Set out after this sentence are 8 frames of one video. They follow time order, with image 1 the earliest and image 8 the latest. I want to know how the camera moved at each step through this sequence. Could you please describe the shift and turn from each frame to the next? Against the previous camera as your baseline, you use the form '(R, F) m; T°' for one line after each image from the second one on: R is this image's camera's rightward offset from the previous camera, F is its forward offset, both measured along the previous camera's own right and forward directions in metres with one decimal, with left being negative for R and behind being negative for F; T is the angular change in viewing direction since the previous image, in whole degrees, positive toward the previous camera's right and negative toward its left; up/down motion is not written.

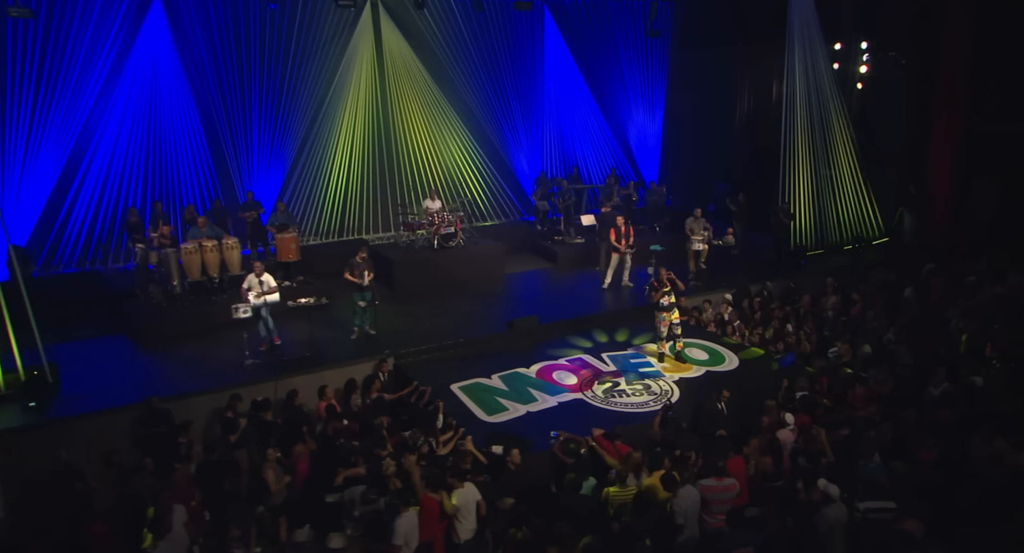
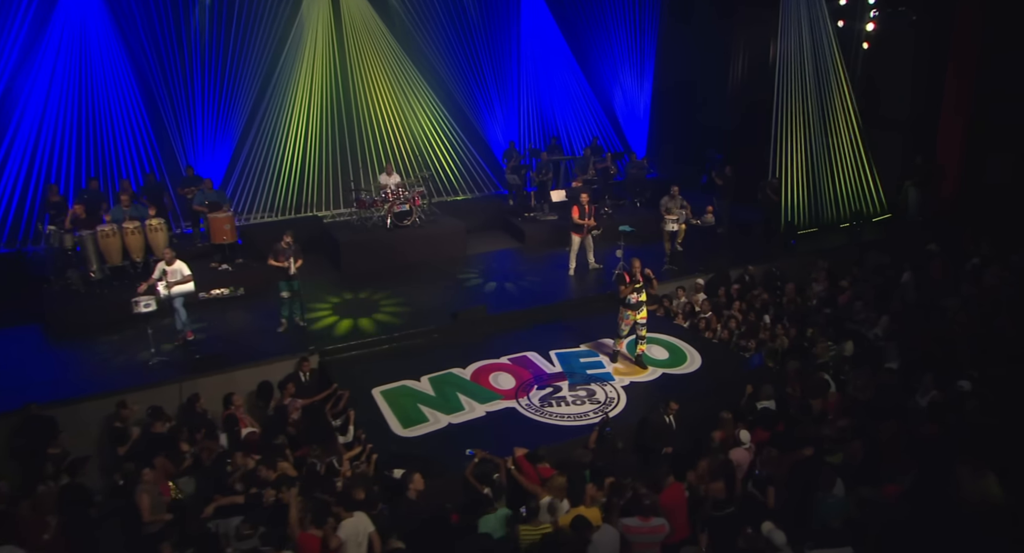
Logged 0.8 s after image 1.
(+0.9, +1.0) m; -1°
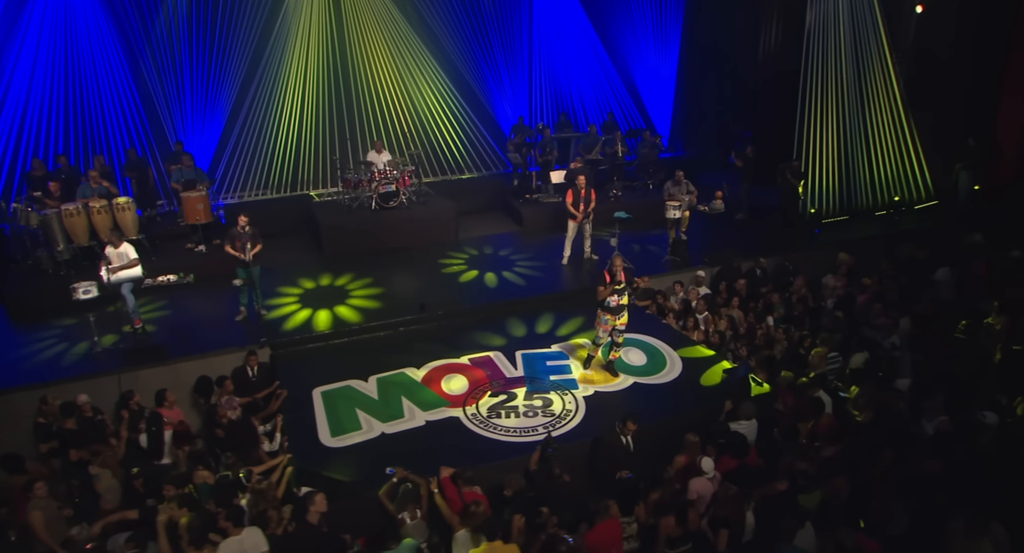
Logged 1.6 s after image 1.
(+1.0, +0.8) m; -4°
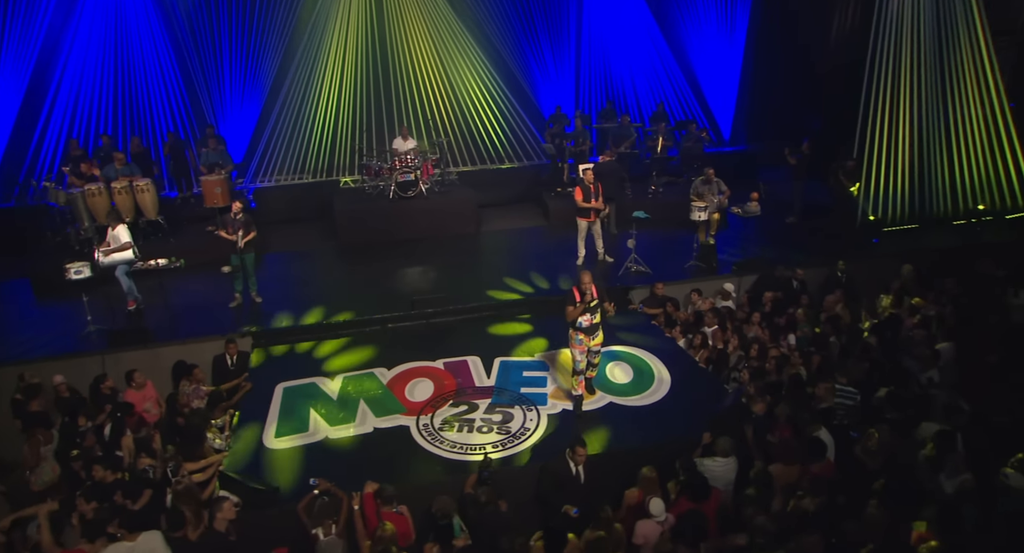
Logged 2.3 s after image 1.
(+1.1, +0.6) m; -8°
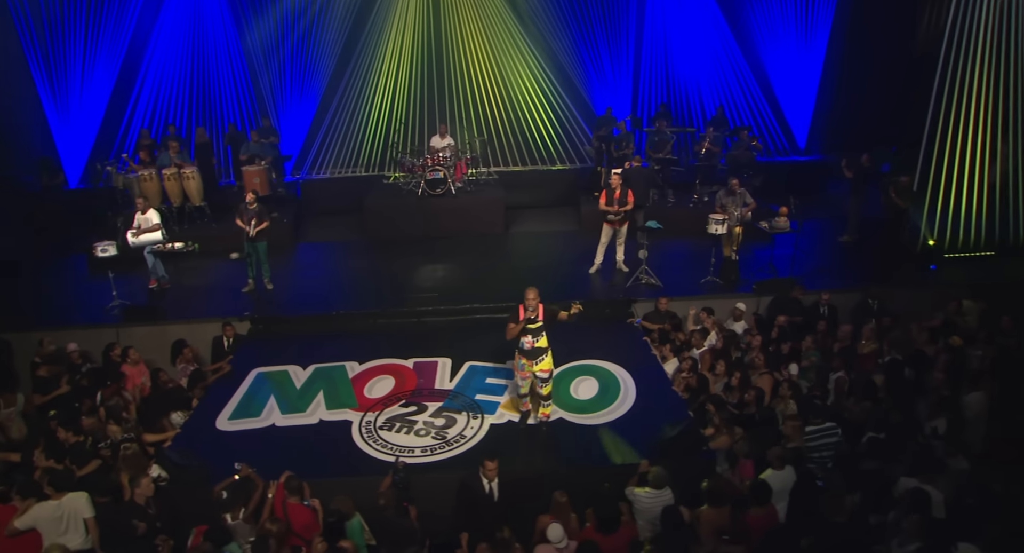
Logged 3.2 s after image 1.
(+1.4, +0.3) m; -10°
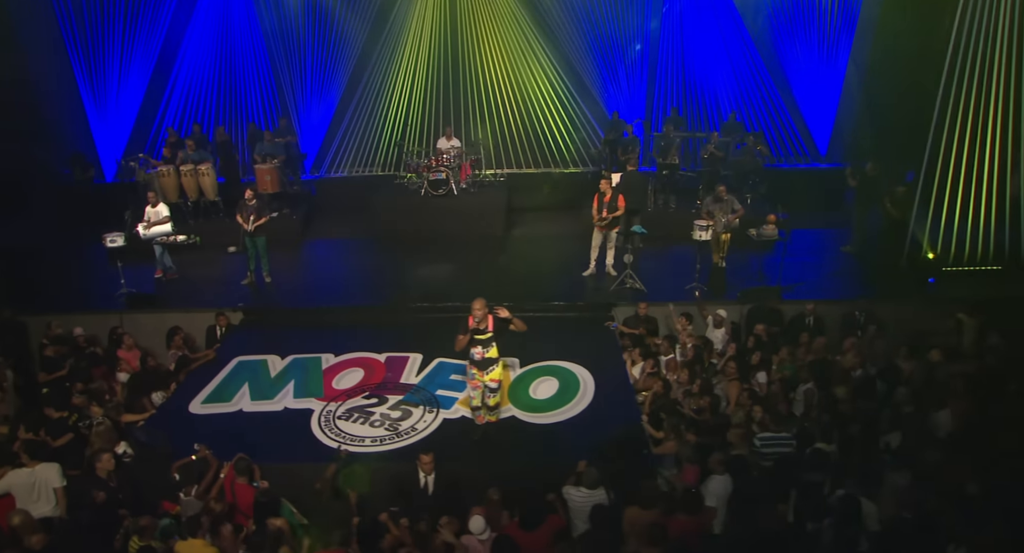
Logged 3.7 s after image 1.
(+0.9, -0.1) m; -4°
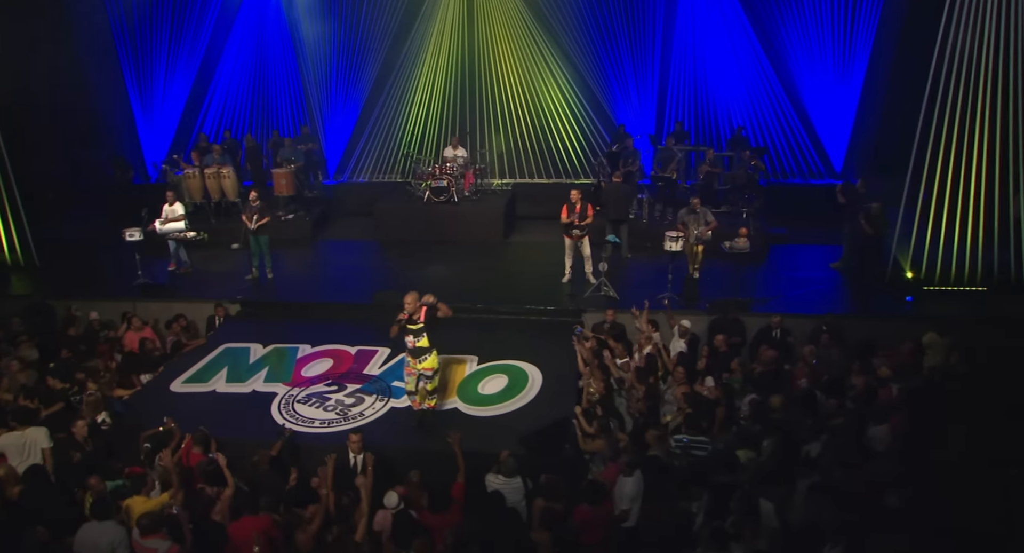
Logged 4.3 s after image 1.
(+1.1, -0.3) m; -5°
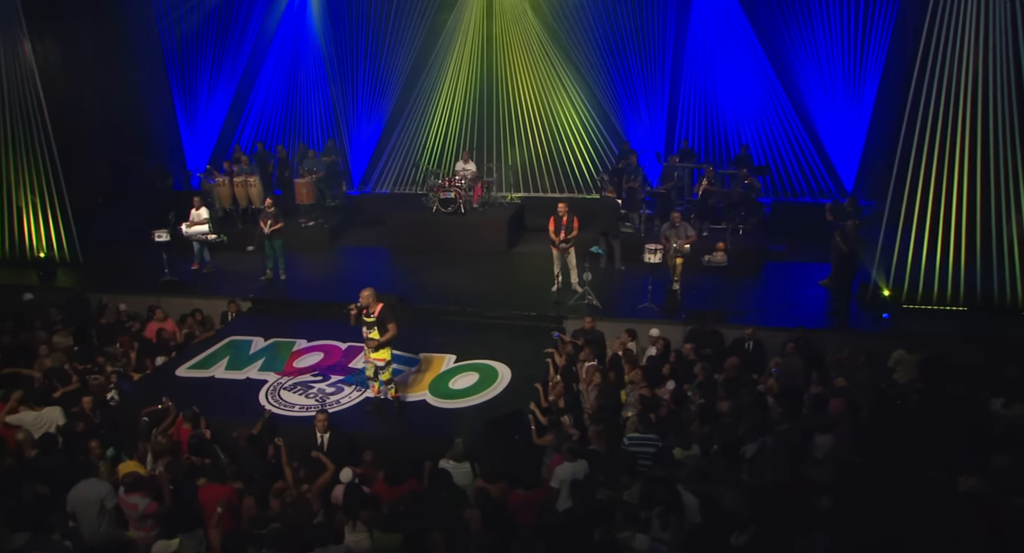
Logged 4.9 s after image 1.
(+0.9, -0.5) m; -4°
